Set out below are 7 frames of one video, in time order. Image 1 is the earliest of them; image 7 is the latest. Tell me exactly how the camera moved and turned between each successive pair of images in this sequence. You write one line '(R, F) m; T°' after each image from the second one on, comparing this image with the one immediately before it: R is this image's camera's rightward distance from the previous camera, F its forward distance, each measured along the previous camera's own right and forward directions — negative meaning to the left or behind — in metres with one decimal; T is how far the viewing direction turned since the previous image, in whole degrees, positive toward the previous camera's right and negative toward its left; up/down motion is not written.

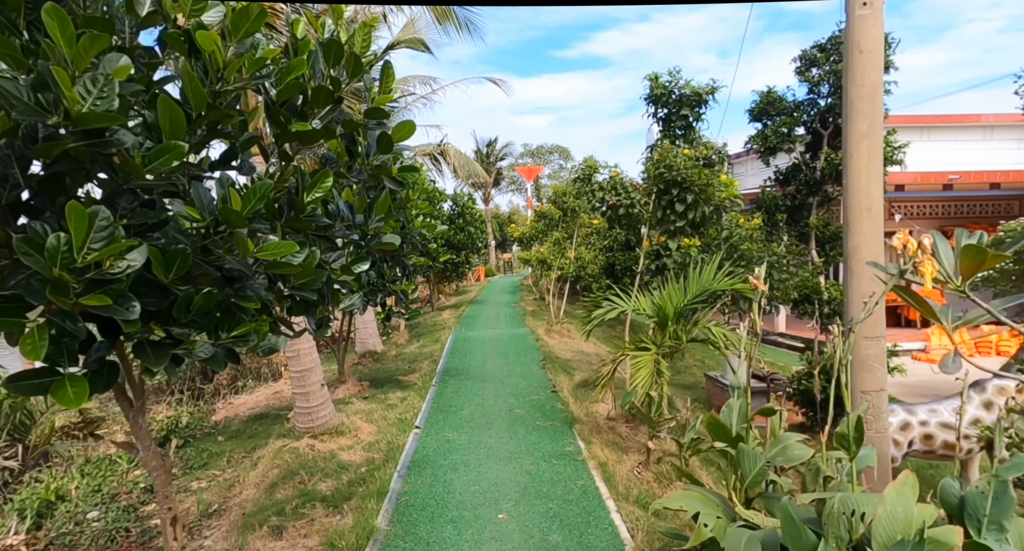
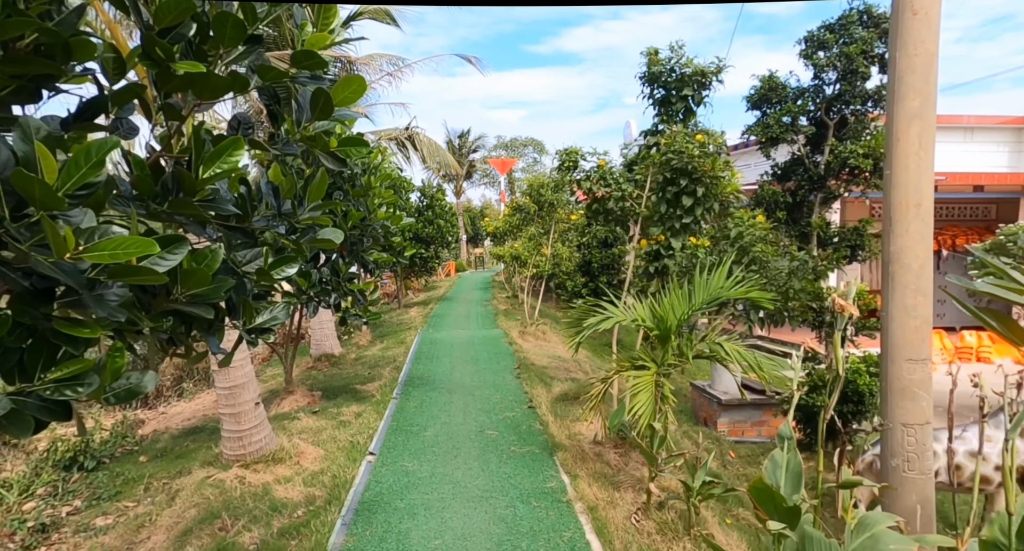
(0.0, +0.6) m; +3°
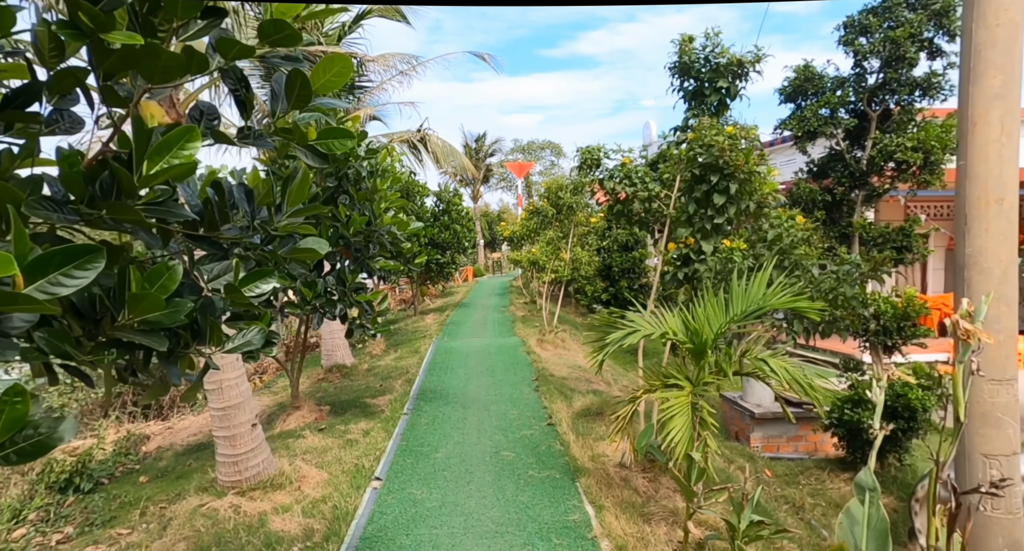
(0.0, +0.3) m; -2°
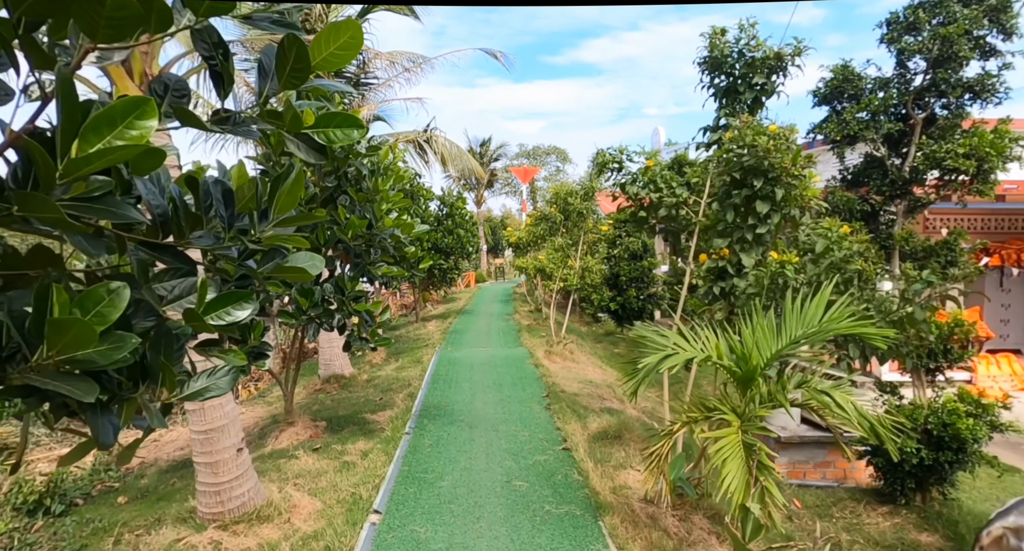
(-0.1, +0.3) m; 0°
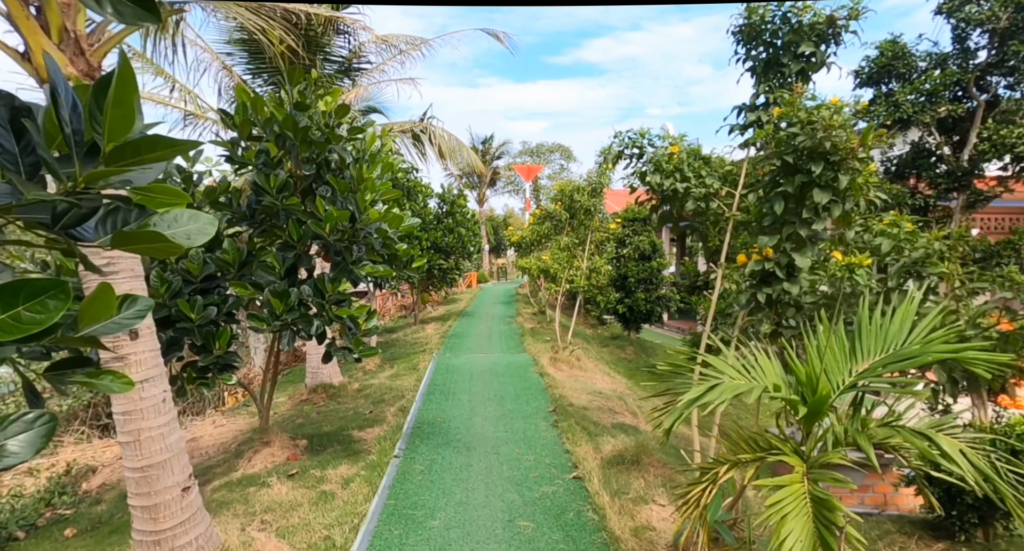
(0.0, +0.5) m; 0°
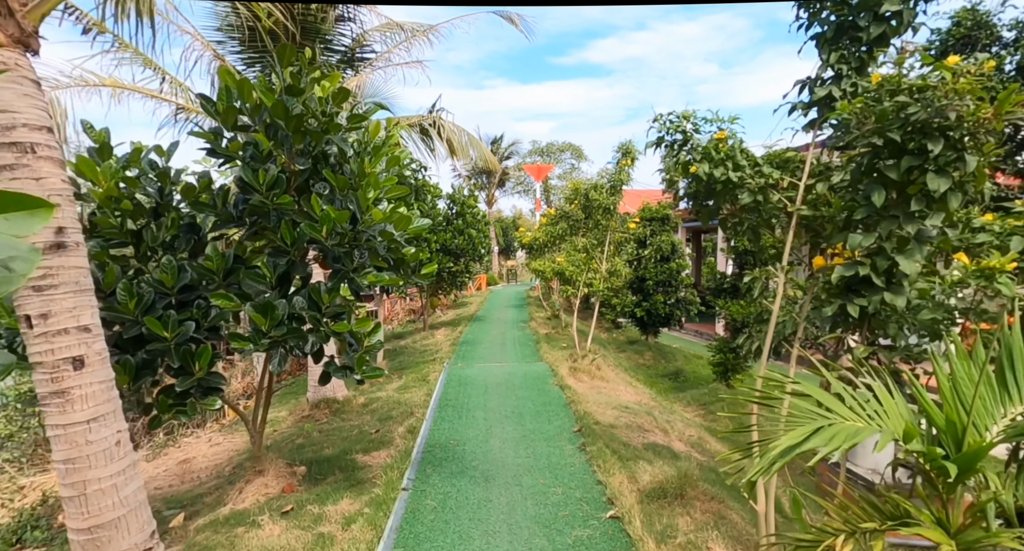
(-0.1, +0.5) m; -1°
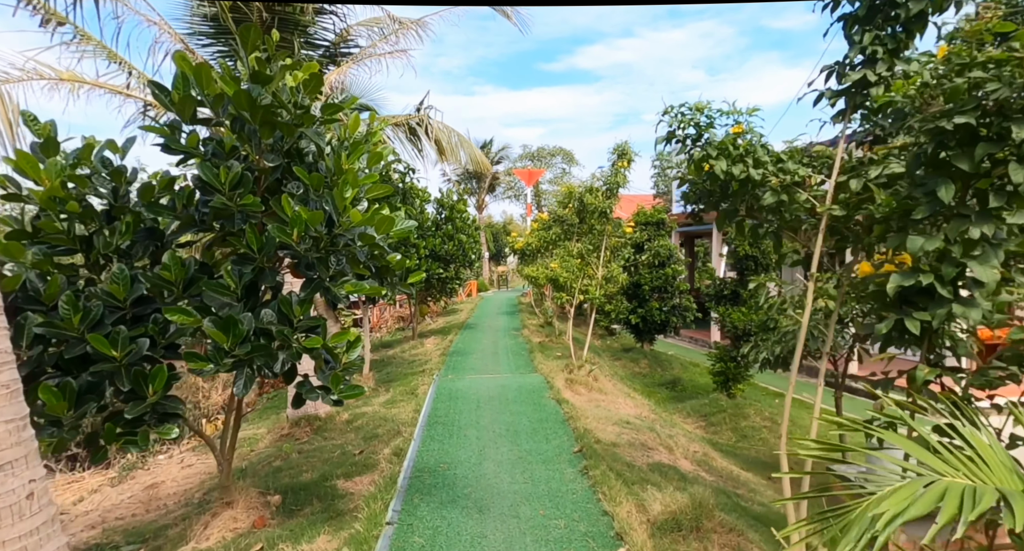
(0.0, +0.3) m; +1°
